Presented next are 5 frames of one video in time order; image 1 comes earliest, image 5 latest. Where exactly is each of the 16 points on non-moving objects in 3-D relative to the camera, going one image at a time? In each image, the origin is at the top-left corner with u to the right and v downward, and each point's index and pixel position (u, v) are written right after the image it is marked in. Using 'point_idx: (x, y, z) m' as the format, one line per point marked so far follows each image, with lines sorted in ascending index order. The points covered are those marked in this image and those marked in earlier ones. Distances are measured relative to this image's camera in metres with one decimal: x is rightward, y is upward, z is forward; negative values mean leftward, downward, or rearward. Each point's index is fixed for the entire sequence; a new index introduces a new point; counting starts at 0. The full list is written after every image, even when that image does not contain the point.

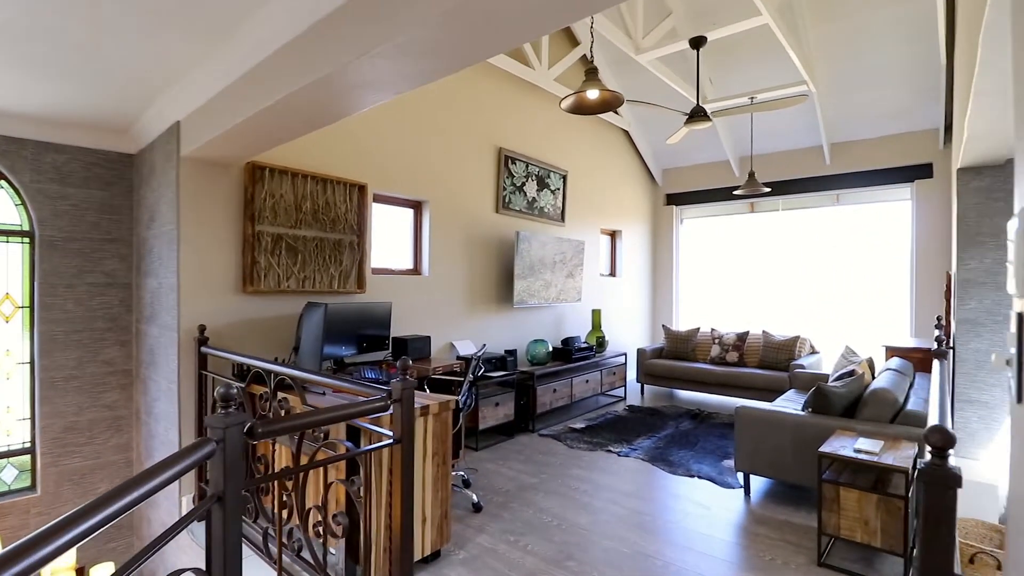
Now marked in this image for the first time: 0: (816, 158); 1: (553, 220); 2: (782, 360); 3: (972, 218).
0: (+3.8, +1.6, +6.3) m
1: (+0.4, +0.7, +5.5) m
2: (+2.8, -0.8, +5.3) m
3: (+3.4, +0.5, +3.8) m
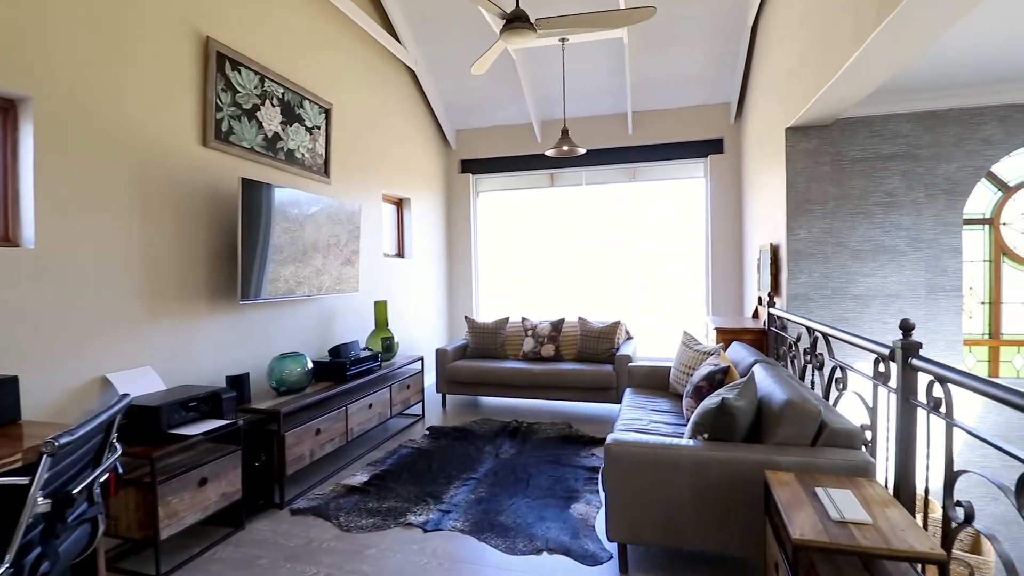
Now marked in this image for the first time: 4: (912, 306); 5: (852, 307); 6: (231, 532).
0: (+1.2, +1.9, +5.8) m
1: (-1.5, +0.8, +3.7) m
2: (+0.8, -0.6, +4.6) m
3: (+2.0, +0.7, +3.4) m
4: (+2.6, -0.1, +3.3) m
5: (+2.3, -0.1, +3.4) m
6: (-1.4, -1.2, +2.4) m
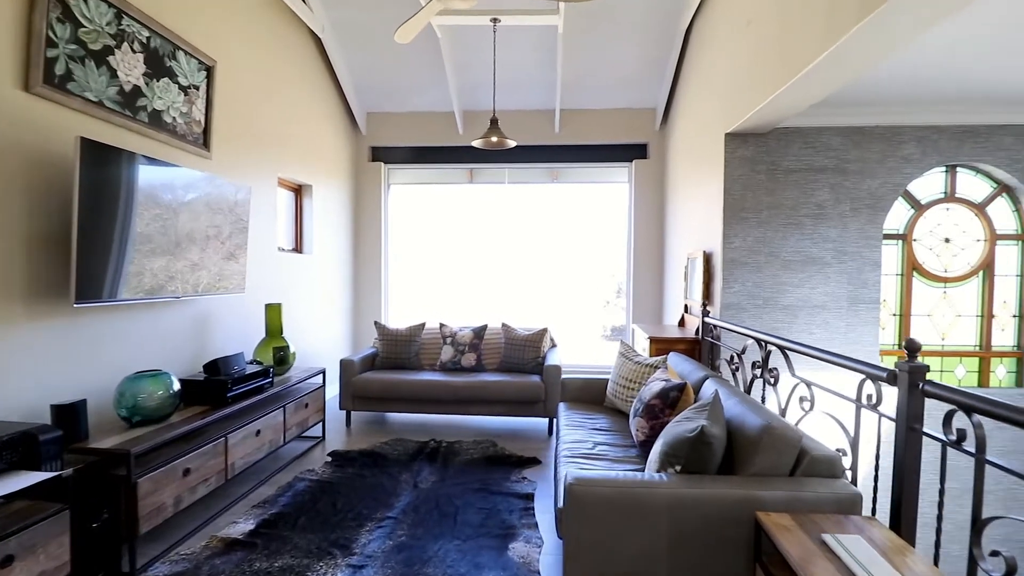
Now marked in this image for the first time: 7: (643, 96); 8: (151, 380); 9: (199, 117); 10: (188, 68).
0: (+0.4, +1.8, +5.5) m
1: (-1.9, +0.9, +3.0) m
2: (+0.1, -0.6, +4.2) m
3: (+1.5, +0.7, +3.4) m
4: (+2.2, -0.2, +3.4) m
5: (+1.8, -0.2, +3.4) m
6: (-1.6, -1.2, +1.8) m
7: (+1.4, +2.0, +5.3) m
8: (-1.7, -0.4, +2.4) m
9: (-1.9, +1.0, +3.1) m
10: (-1.9, +1.3, +3.0) m
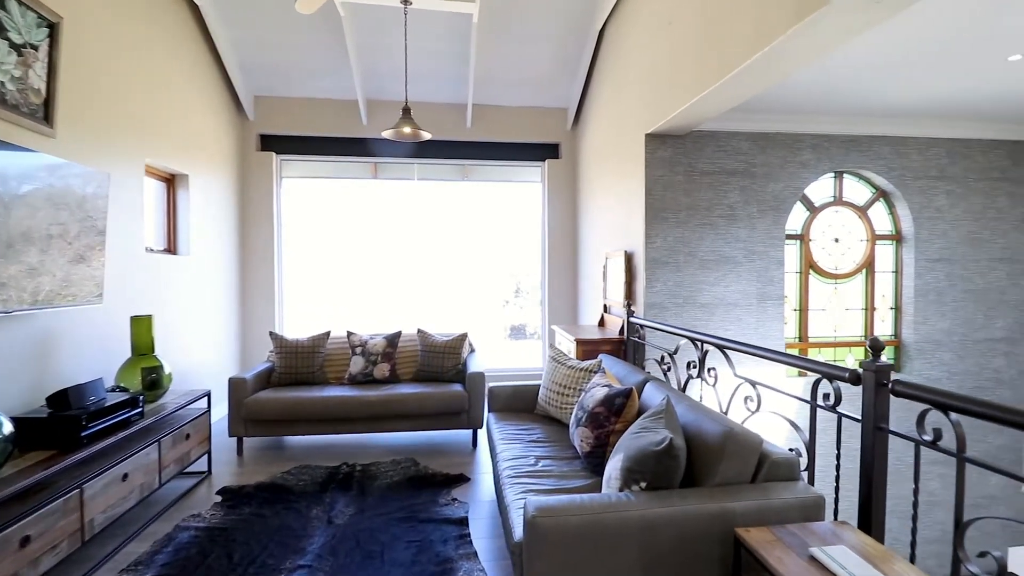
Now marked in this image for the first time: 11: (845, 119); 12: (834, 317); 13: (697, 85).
0: (-0.6, +1.8, +5.3) m
1: (-2.3, +0.8, +2.3) m
2: (-0.5, -0.6, +4.0) m
3: (+1.0, +0.7, +3.4) m
4: (+1.6, -0.2, +3.5) m
5: (+1.3, -0.2, +3.5) m
6: (-1.7, -1.2, +1.2) m
7: (+0.4, +2.0, +5.2) m
8: (-1.9, -0.5, +1.8) m
9: (-2.3, +1.0, +2.5) m
10: (-2.3, +1.2, +2.4) m
11: (+2.3, +1.2, +3.6) m
12: (+2.5, -0.2, +3.9) m
13: (+1.0, +1.1, +2.7) m
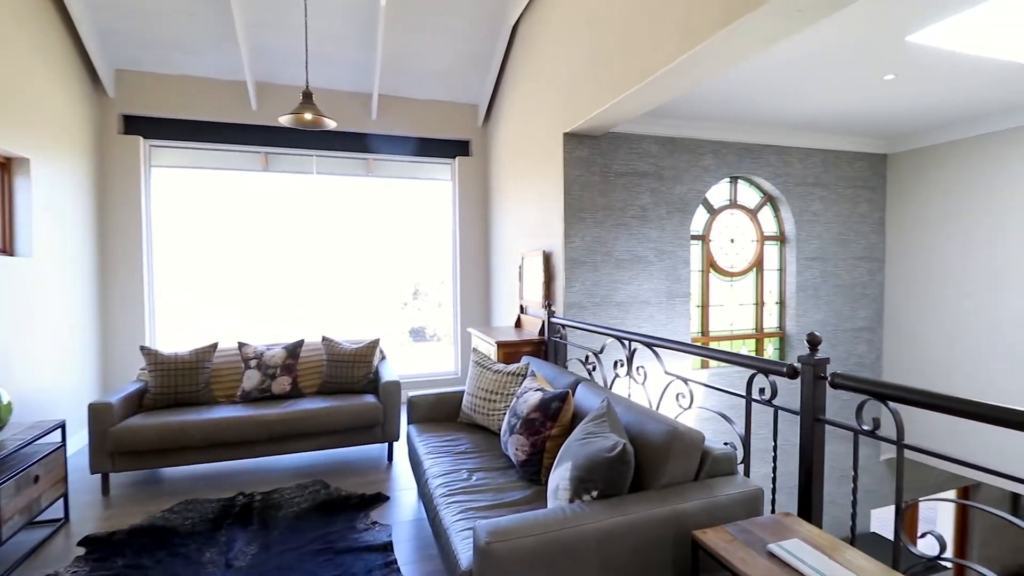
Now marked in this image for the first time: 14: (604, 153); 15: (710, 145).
0: (-1.5, +1.7, +4.9) m
1: (-2.6, +0.8, +1.7) m
2: (-1.1, -0.7, +3.7) m
3: (+0.4, +0.7, +3.4) m
4: (+1.1, -0.2, +3.7) m
5: (+0.7, -0.2, +3.5) m
6: (-1.7, -1.2, +0.7) m
7: (-0.5, +2.0, +5.1) m
8: (-2.1, -0.5, +1.2) m
9: (-2.6, +0.9, +1.8) m
10: (-2.6, +1.2, +1.7) m
11: (+1.7, +1.2, +3.8) m
12: (+1.8, -0.2, +4.2) m
13: (+0.6, +1.1, +2.8) m
14: (+0.6, +0.9, +3.5) m
15: (+1.5, +1.1, +3.8) m
